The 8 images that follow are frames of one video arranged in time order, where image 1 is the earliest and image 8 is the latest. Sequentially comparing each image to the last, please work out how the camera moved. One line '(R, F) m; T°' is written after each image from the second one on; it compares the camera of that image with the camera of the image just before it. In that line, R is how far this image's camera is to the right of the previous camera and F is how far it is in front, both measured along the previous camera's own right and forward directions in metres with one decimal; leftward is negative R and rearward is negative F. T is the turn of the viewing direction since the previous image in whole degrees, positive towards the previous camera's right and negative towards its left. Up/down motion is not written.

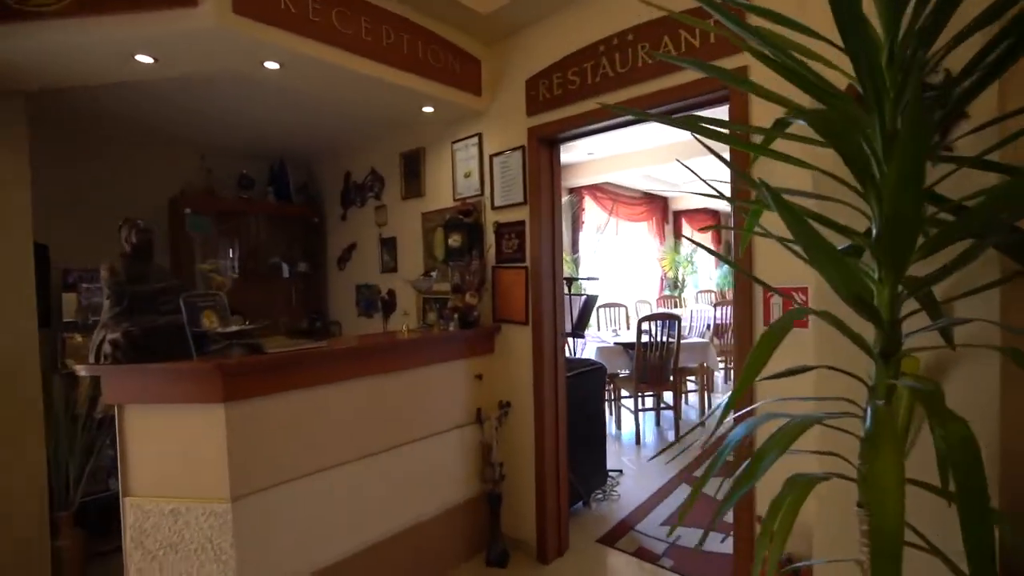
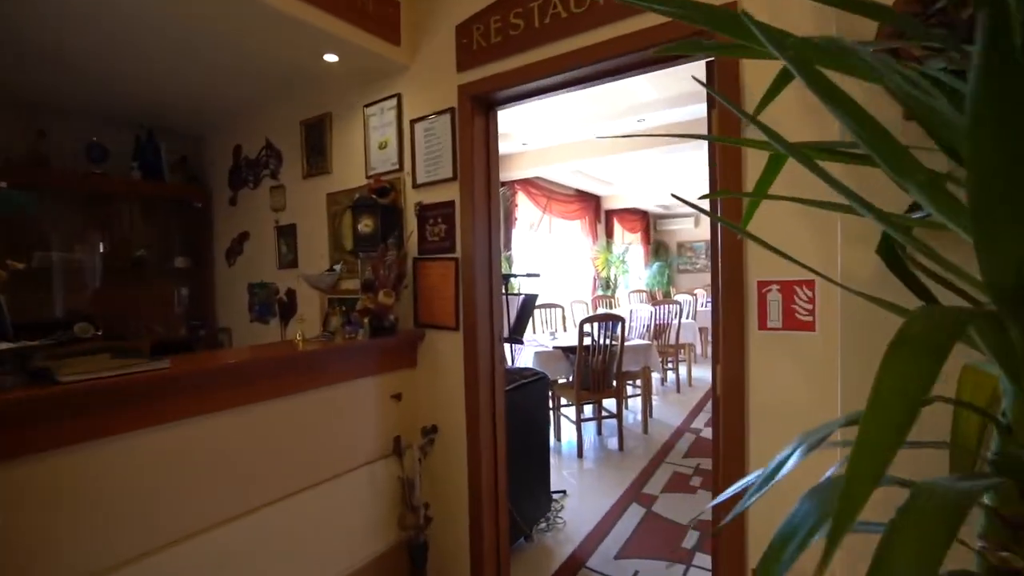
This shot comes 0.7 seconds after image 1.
(0.0, +0.4) m; +8°
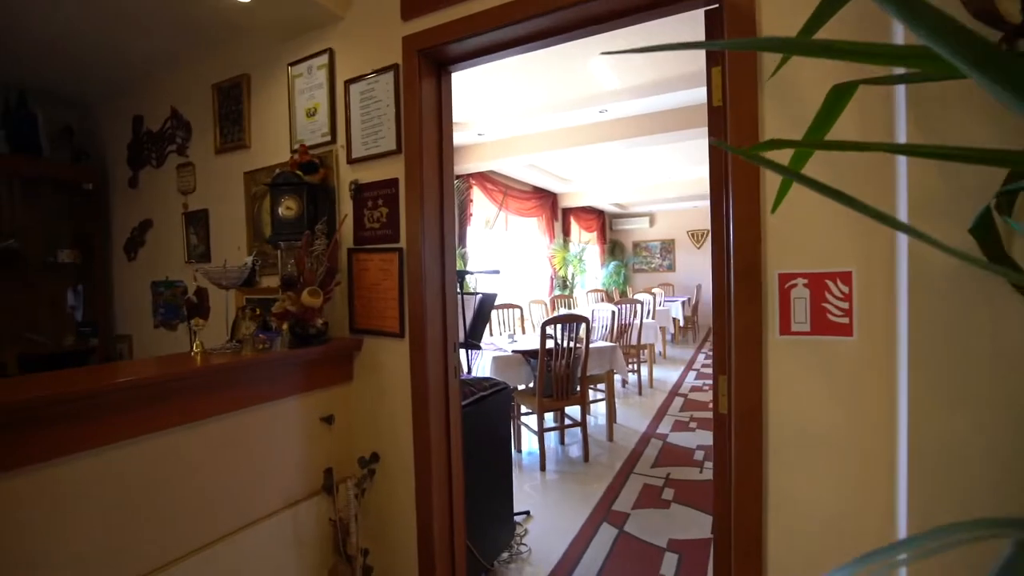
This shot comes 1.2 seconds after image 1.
(0.0, +0.3) m; +5°
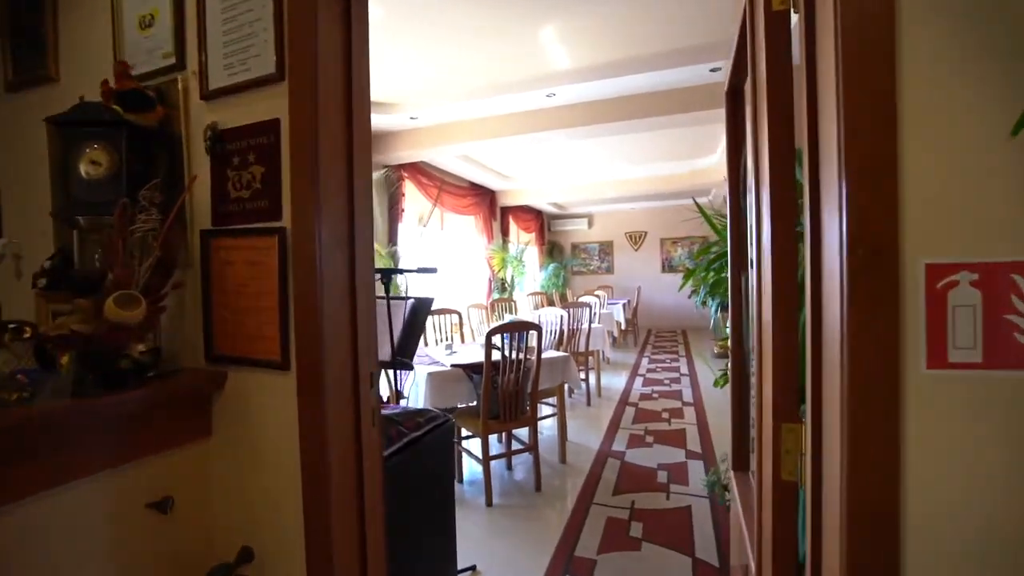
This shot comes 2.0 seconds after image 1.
(0.0, +0.4) m; +8°
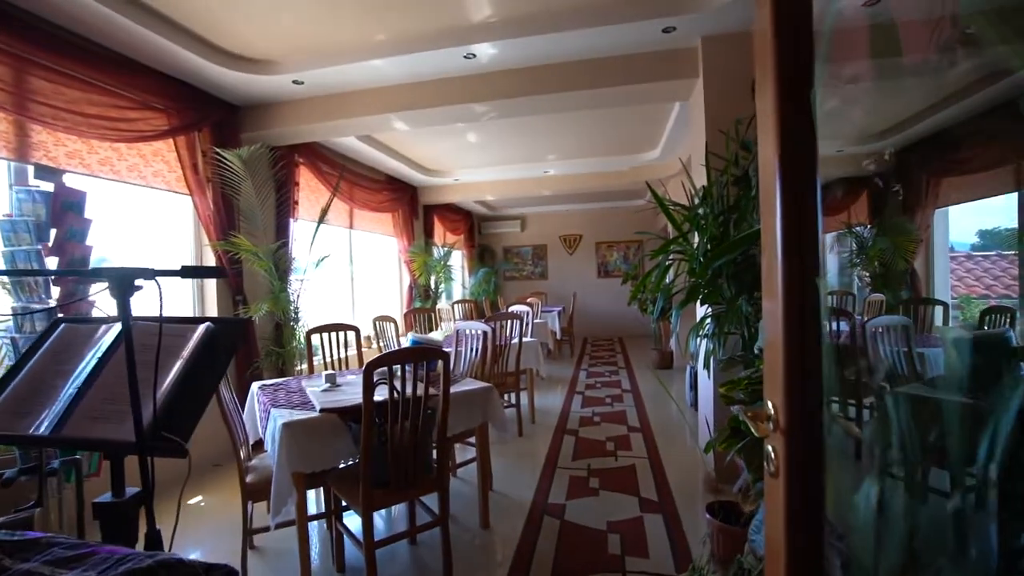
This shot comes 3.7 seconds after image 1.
(+0.1, +0.7) m; +8°
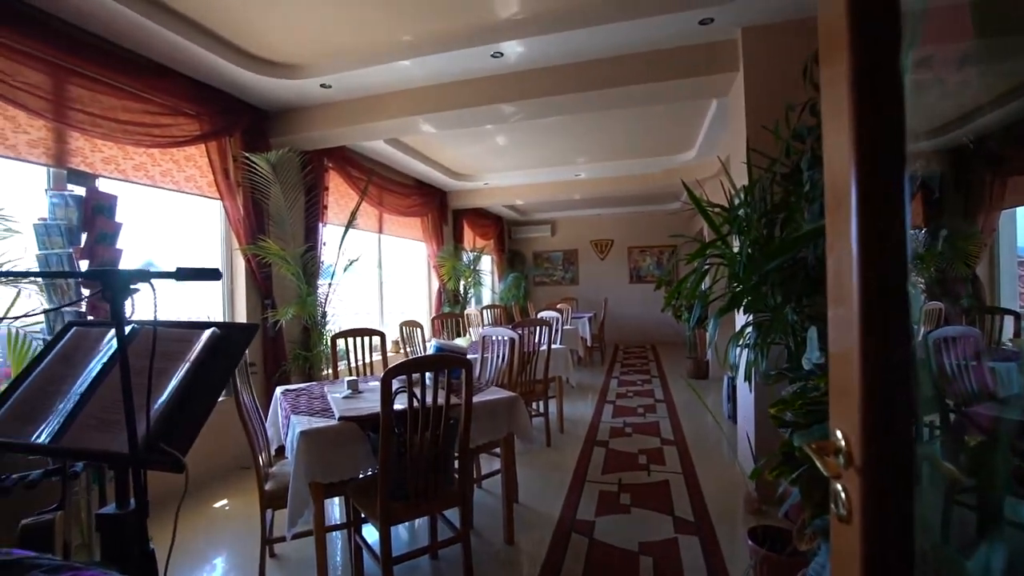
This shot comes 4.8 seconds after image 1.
(0.0, +0.1) m; -4°
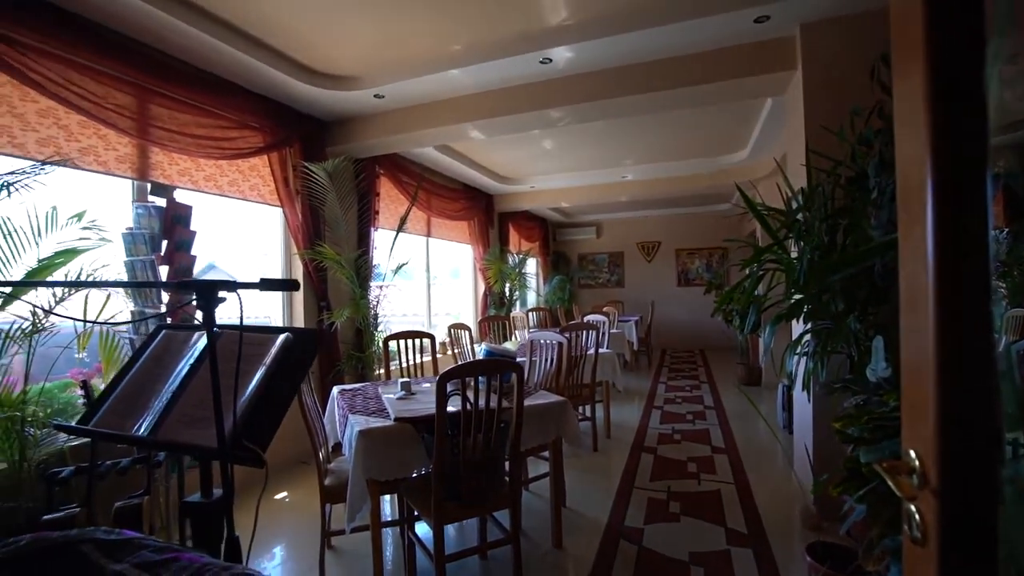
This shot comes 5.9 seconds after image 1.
(0.0, 0.0) m; -5°
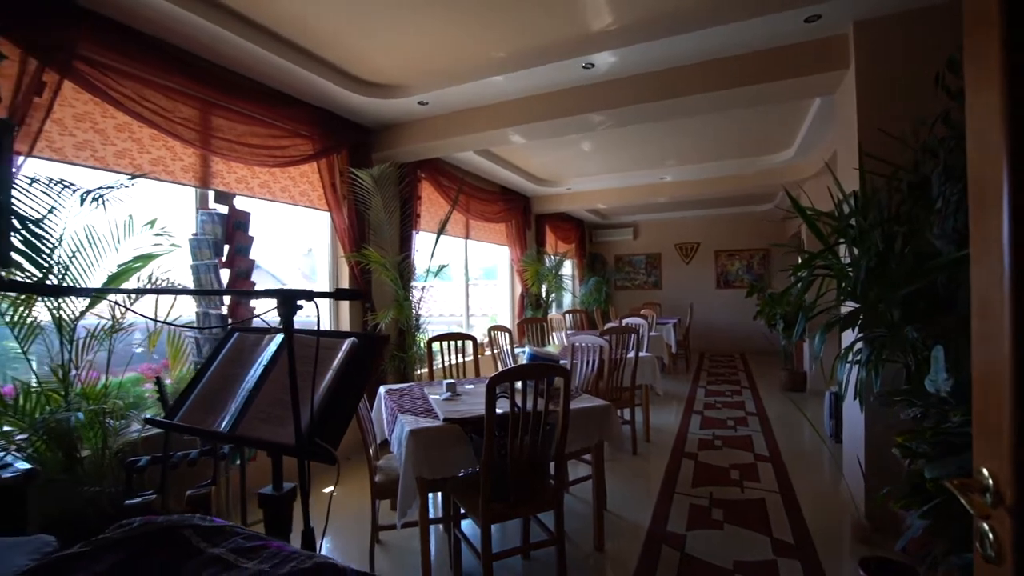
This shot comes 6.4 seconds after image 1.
(-0.1, 0.0) m; -4°
